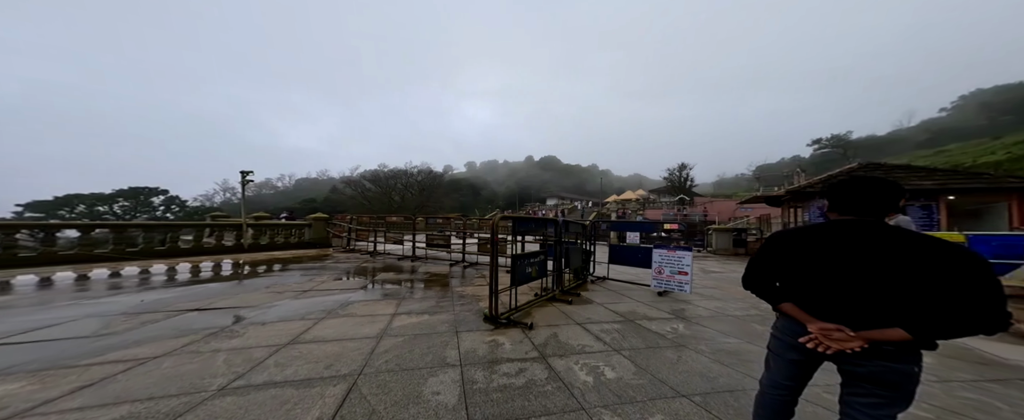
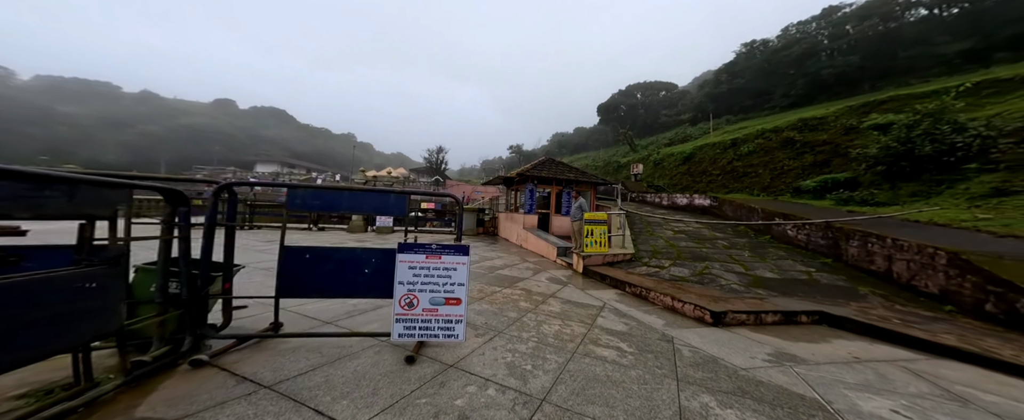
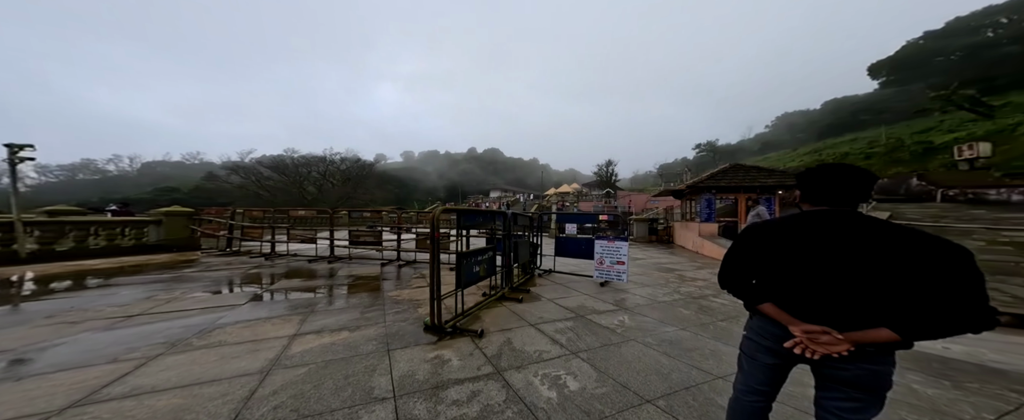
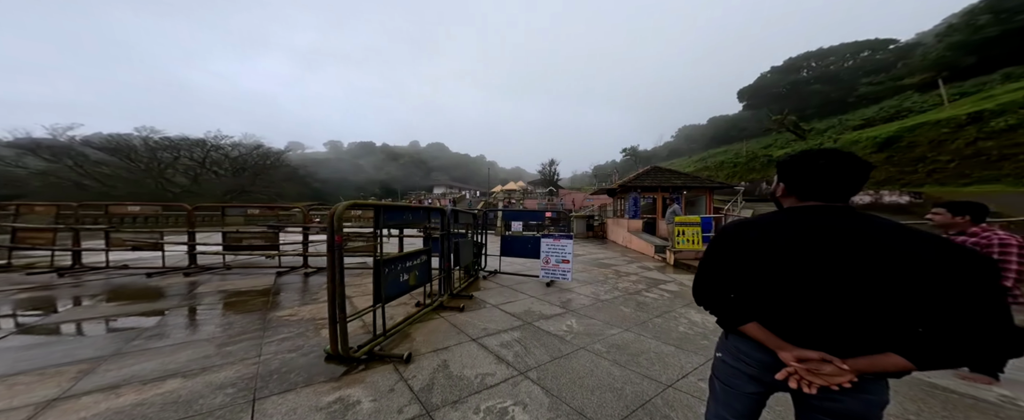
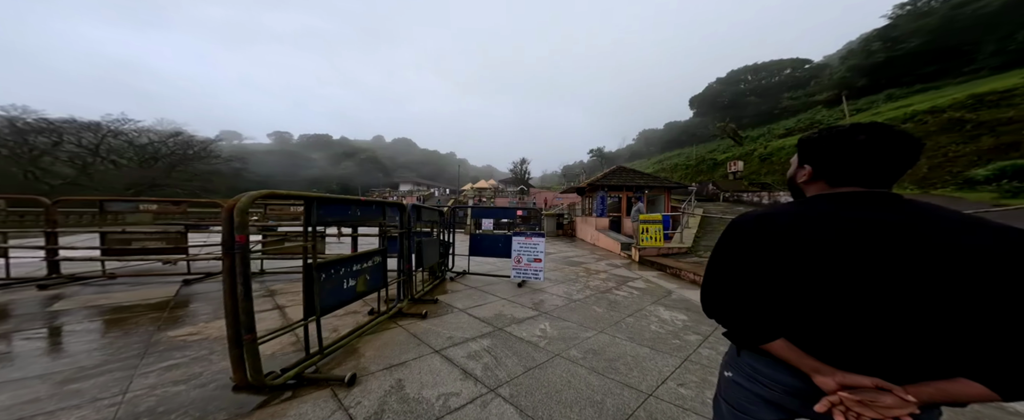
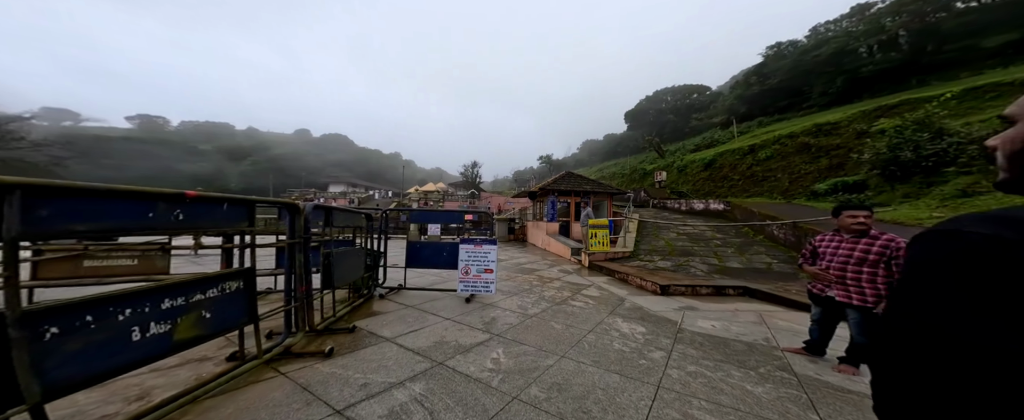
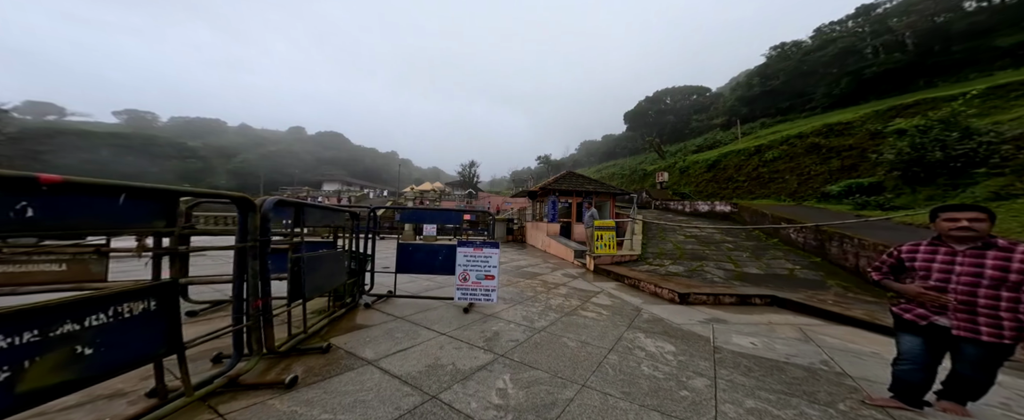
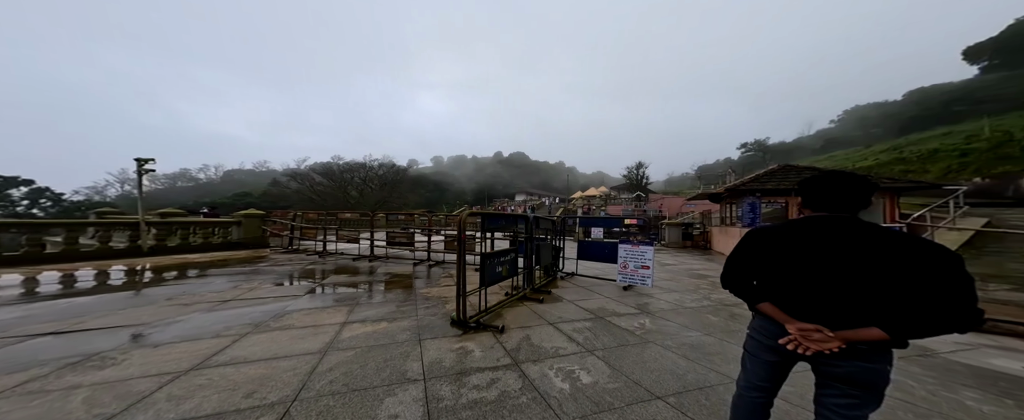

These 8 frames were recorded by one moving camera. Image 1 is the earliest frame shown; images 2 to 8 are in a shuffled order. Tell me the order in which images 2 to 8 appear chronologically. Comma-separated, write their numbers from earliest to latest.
8, 3, 4, 5, 6, 7, 2
